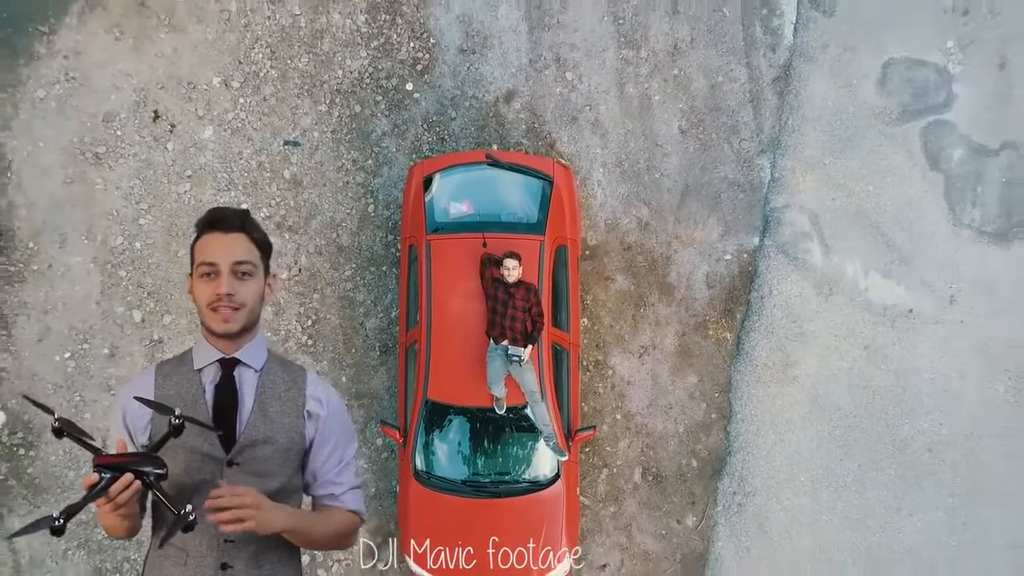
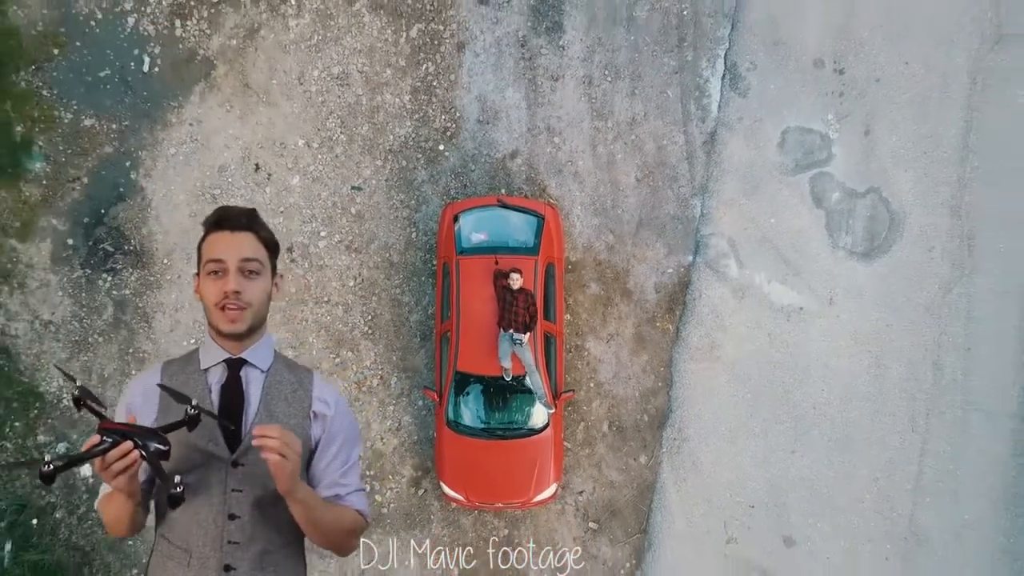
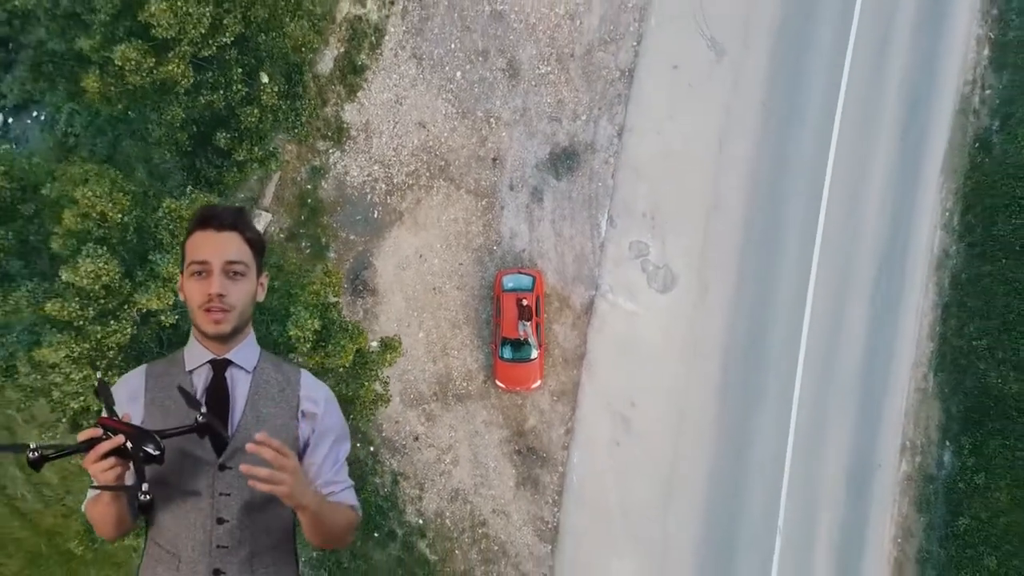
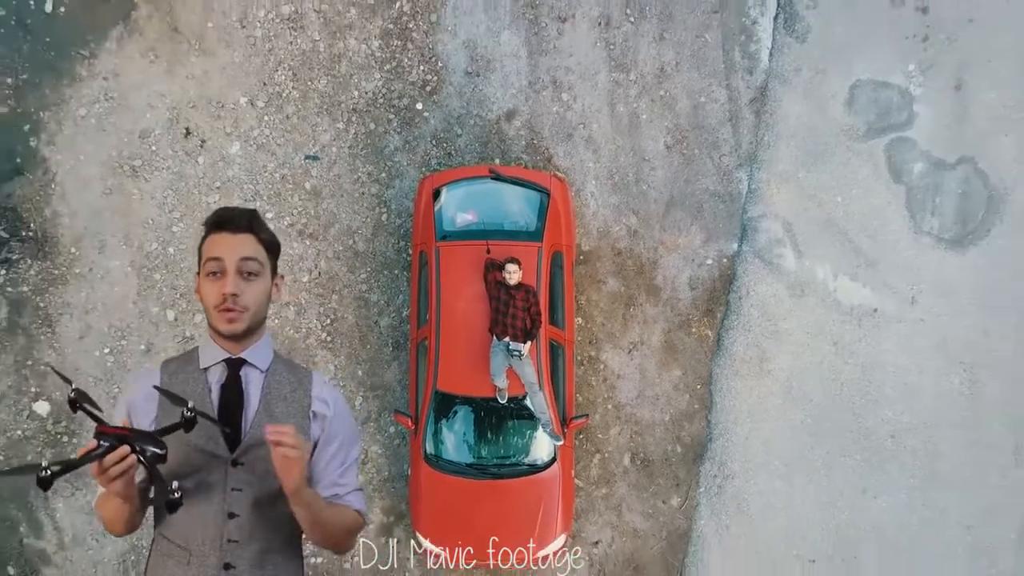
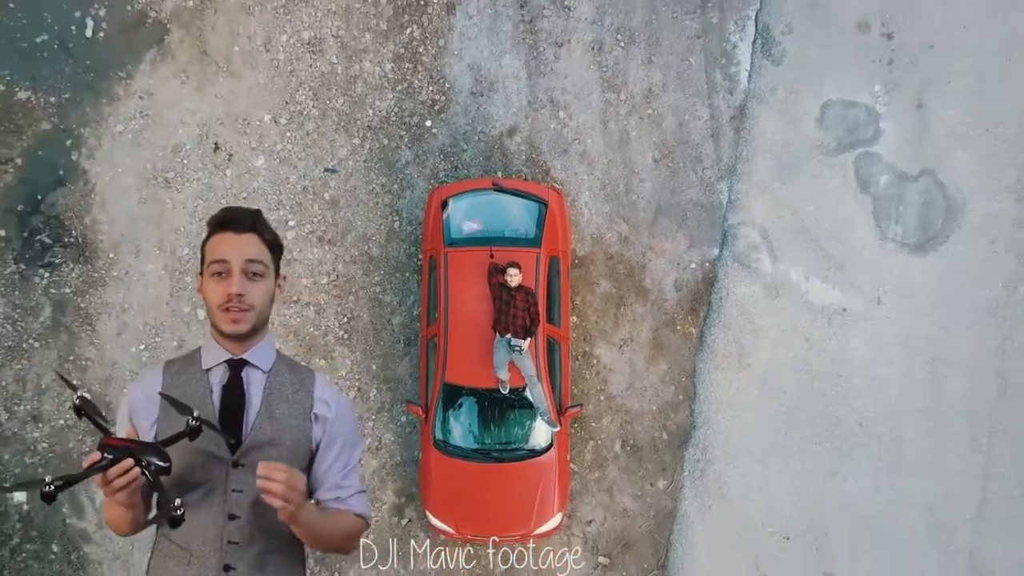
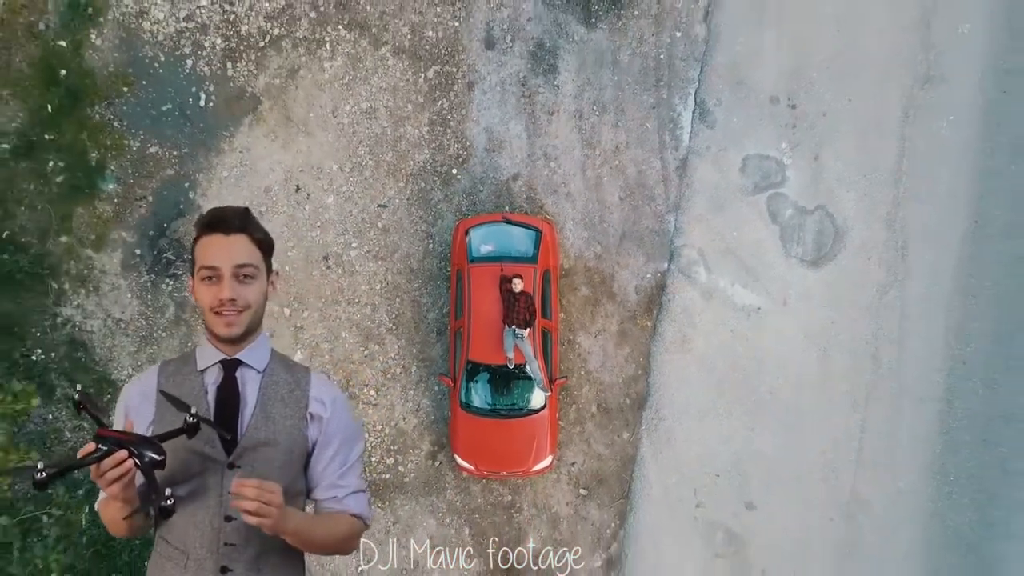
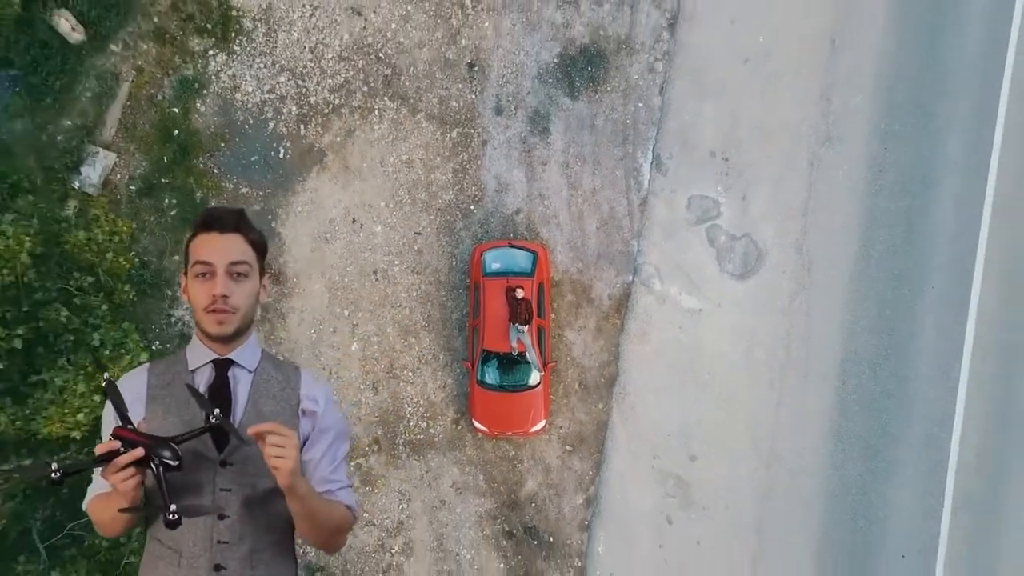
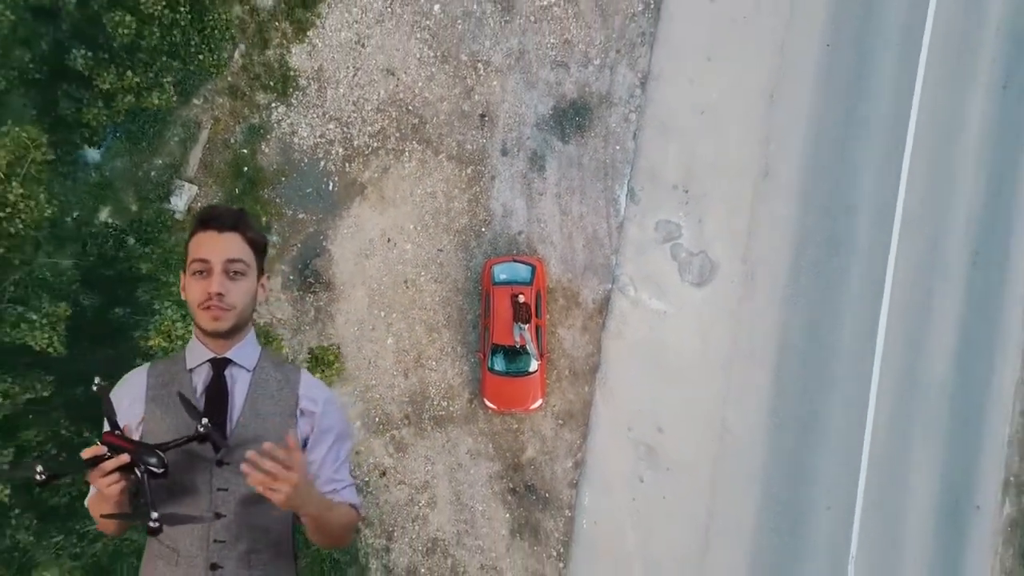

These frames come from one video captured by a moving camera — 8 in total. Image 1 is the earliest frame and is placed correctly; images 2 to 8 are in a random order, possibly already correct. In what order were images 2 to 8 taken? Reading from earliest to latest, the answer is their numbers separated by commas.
4, 5, 2, 6, 7, 8, 3
